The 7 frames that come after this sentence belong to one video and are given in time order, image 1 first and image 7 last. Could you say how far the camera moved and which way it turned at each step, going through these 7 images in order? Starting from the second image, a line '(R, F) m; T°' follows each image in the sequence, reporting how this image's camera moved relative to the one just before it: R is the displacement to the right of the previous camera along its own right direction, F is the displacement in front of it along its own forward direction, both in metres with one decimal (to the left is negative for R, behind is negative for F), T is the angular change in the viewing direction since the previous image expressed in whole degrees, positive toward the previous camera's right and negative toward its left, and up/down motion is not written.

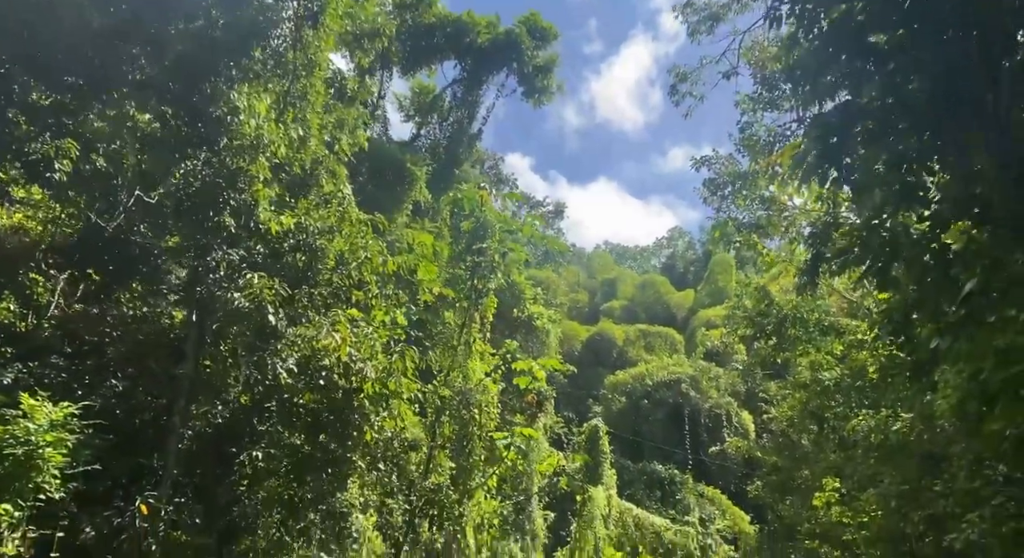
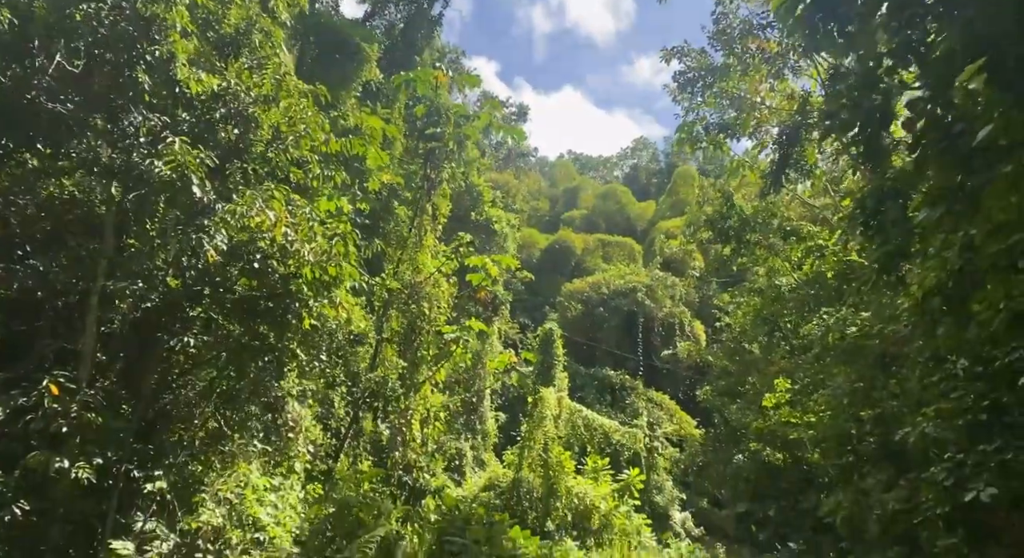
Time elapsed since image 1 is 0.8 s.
(+0.1, +0.4) m; +3°
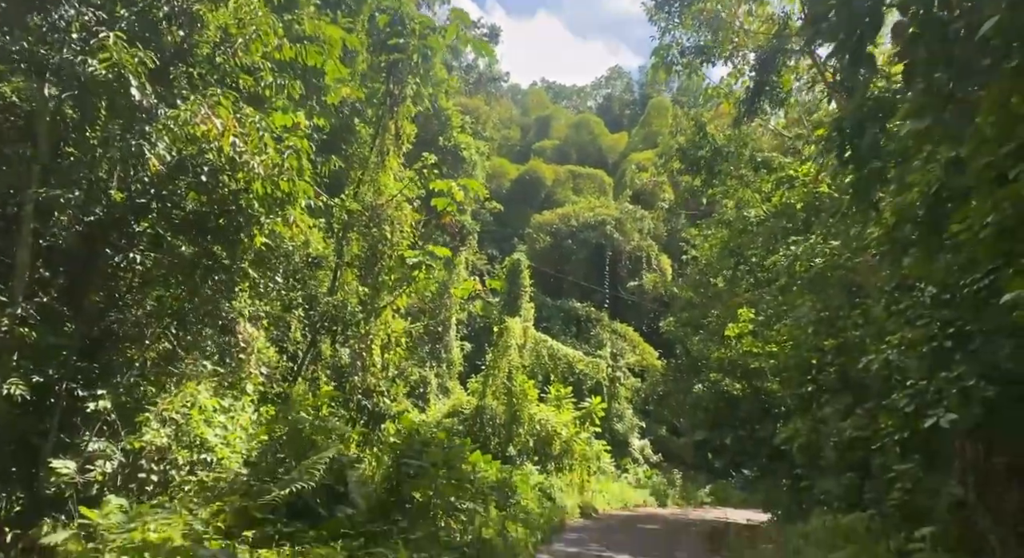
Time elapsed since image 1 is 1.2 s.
(+0.1, +0.2) m; +2°
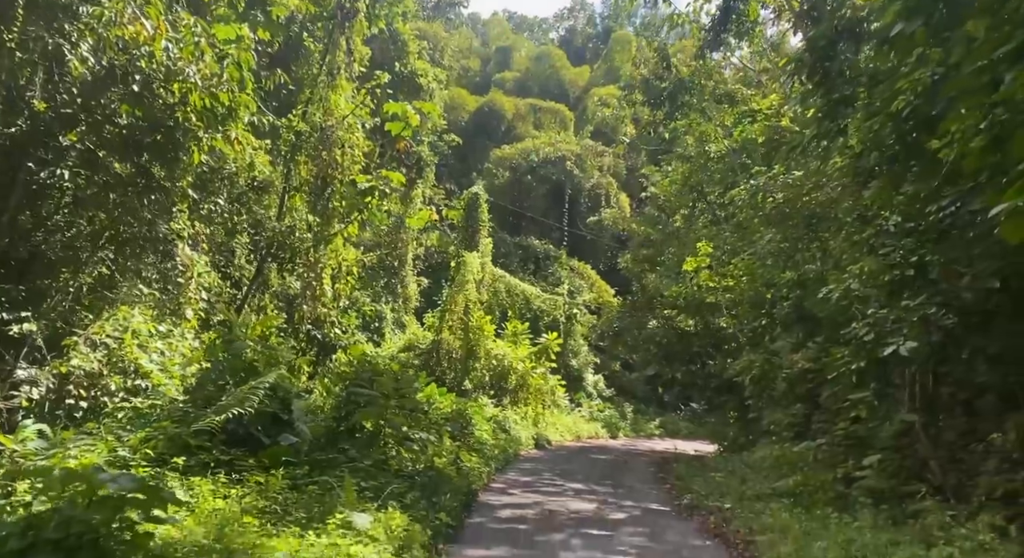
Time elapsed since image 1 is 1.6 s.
(0.0, +0.3) m; +3°
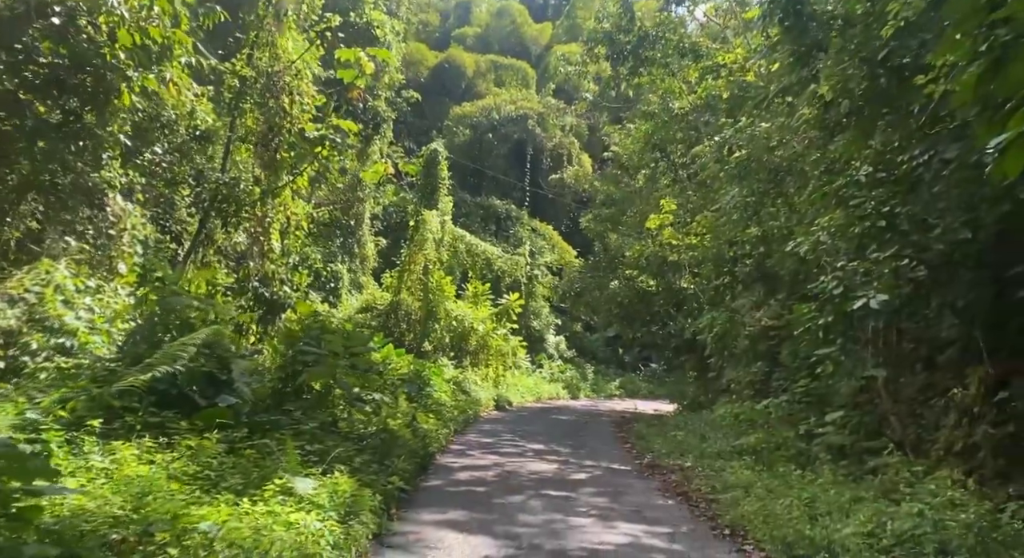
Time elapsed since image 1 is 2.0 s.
(0.0, +0.3) m; +3°
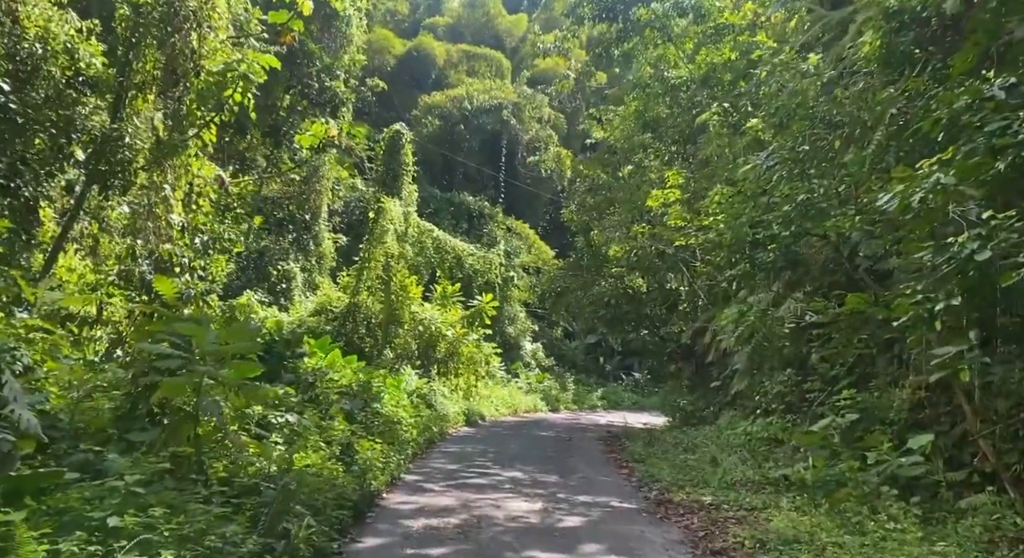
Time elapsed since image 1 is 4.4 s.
(0.0, +2.1) m; +2°
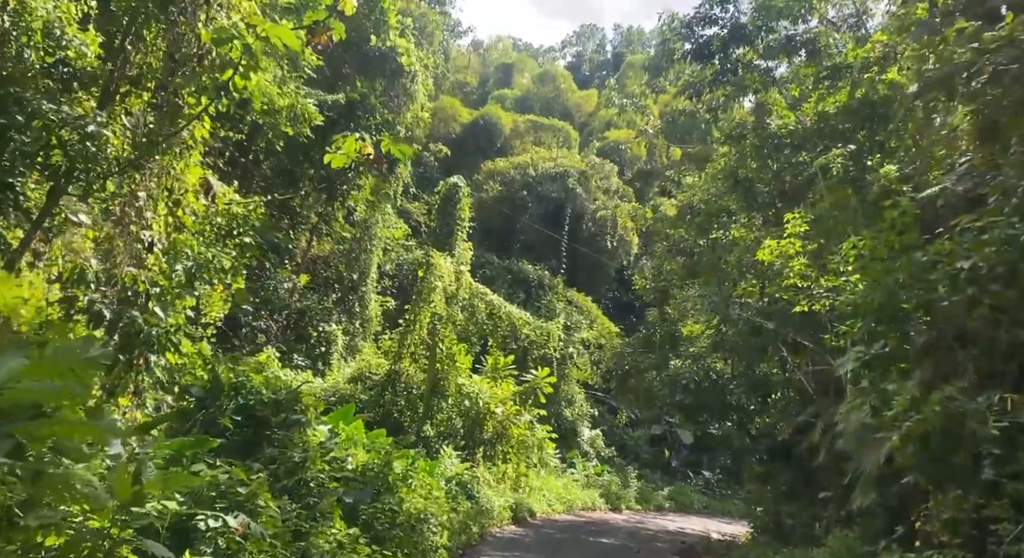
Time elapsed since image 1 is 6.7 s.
(-0.1, +2.0) m; -4°
